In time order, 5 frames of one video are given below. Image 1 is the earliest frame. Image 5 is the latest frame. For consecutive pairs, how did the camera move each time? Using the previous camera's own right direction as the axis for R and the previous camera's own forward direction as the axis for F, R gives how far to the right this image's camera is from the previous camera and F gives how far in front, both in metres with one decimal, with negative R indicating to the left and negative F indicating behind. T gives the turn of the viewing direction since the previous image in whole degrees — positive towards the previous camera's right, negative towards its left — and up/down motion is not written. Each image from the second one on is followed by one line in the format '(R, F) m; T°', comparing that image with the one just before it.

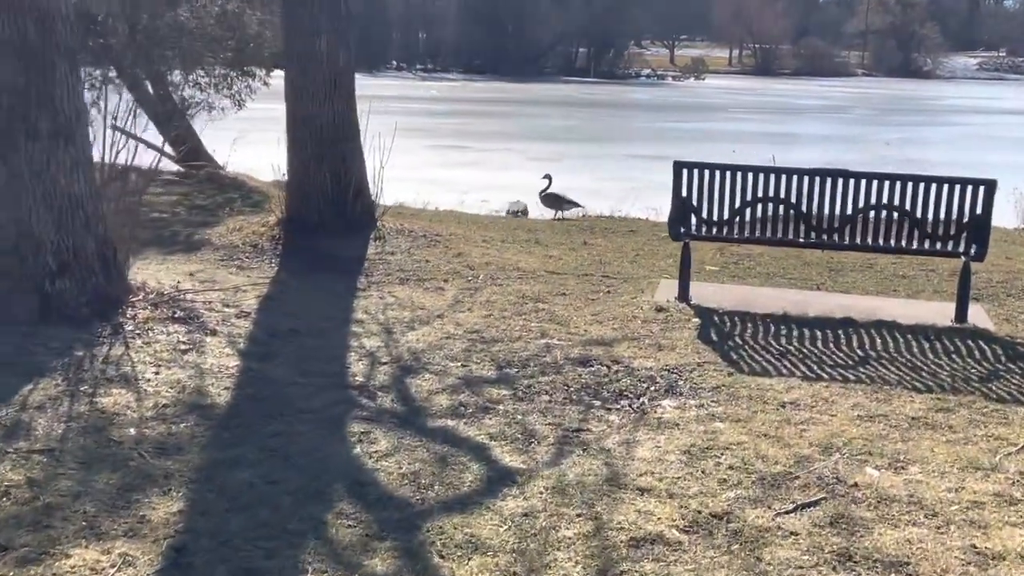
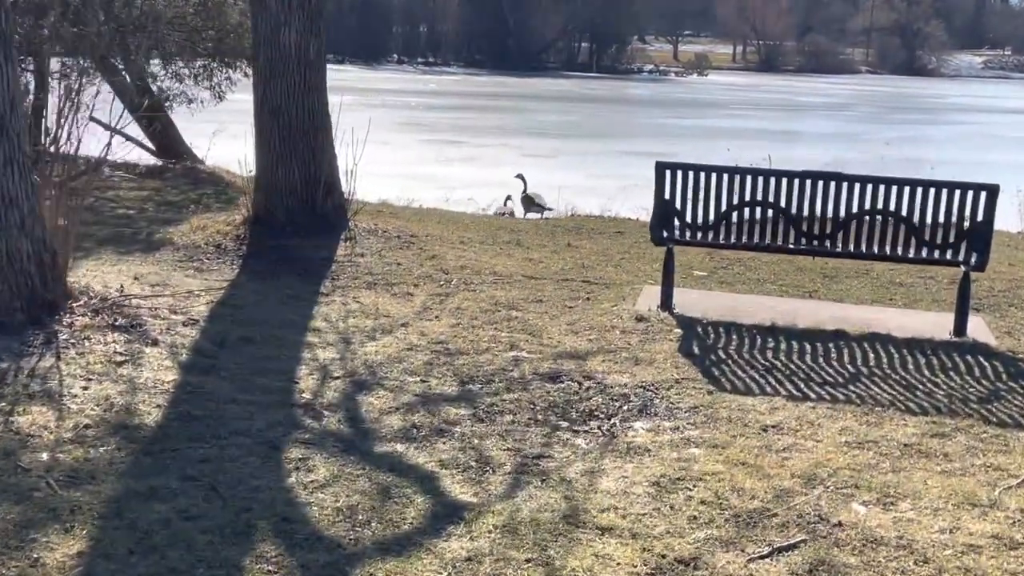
(+0.2, +0.4) m; 0°
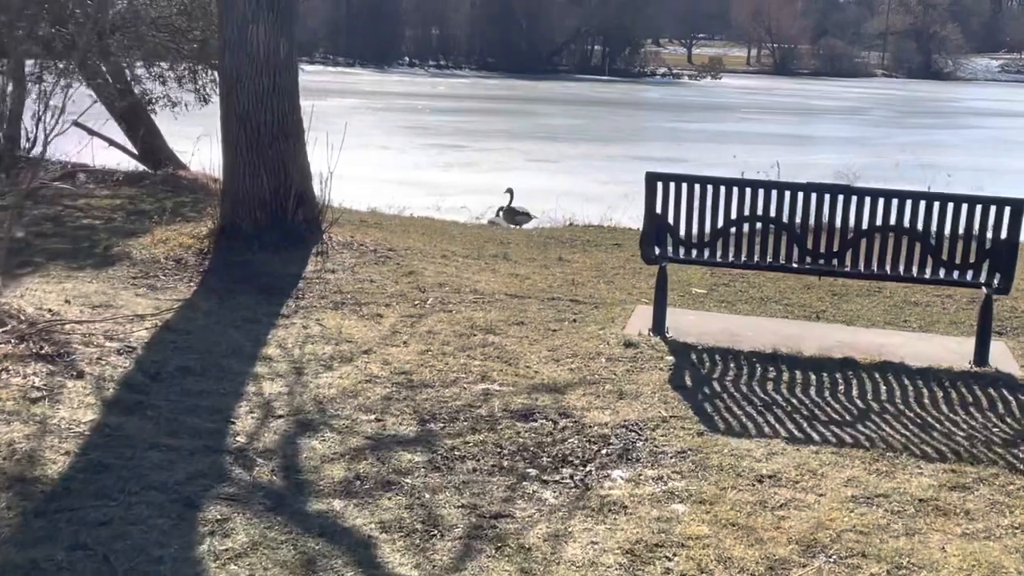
(+0.2, +0.6) m; -1°
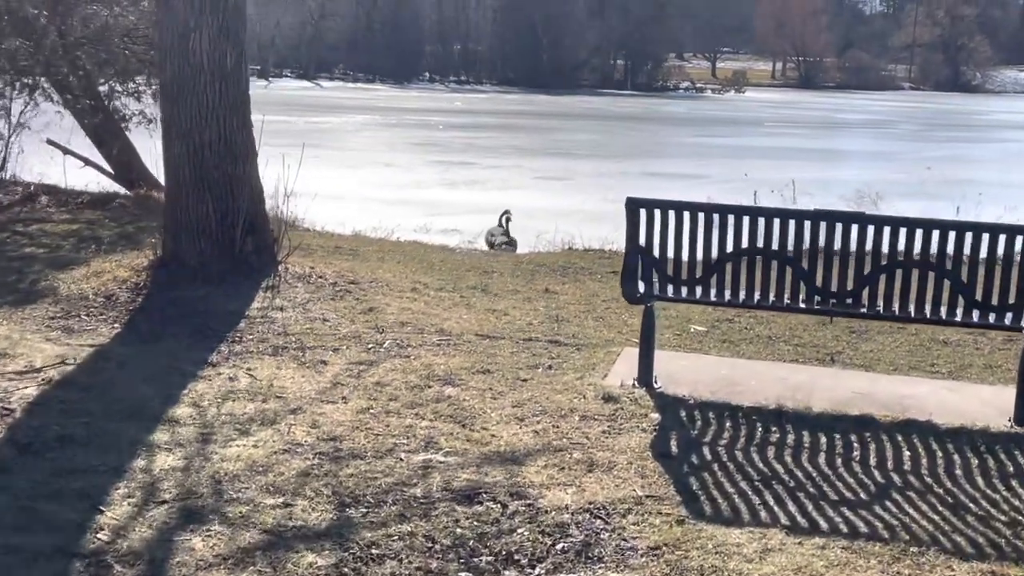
(+0.3, +0.9) m; -1°
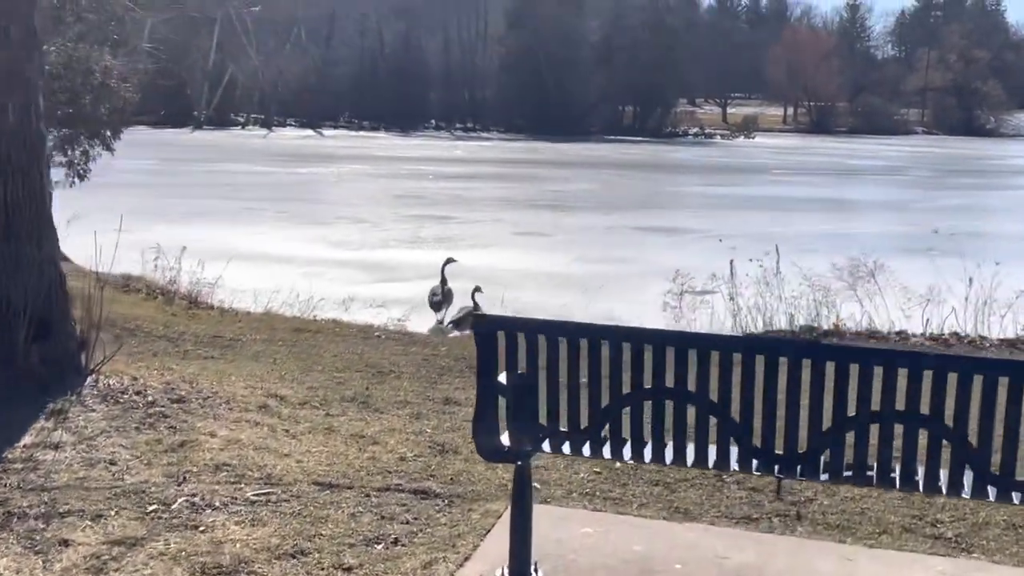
(+0.6, +1.7) m; -1°
